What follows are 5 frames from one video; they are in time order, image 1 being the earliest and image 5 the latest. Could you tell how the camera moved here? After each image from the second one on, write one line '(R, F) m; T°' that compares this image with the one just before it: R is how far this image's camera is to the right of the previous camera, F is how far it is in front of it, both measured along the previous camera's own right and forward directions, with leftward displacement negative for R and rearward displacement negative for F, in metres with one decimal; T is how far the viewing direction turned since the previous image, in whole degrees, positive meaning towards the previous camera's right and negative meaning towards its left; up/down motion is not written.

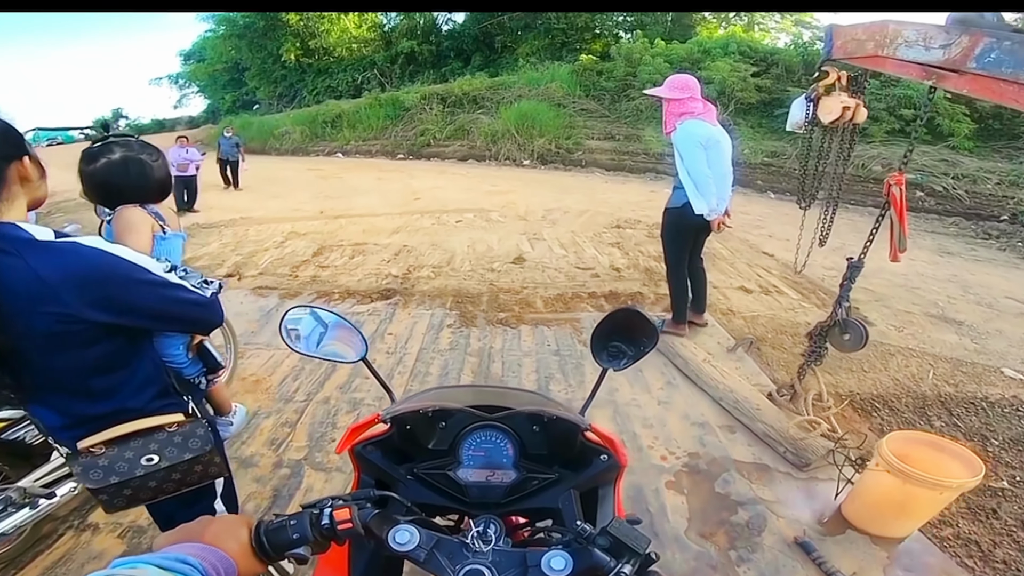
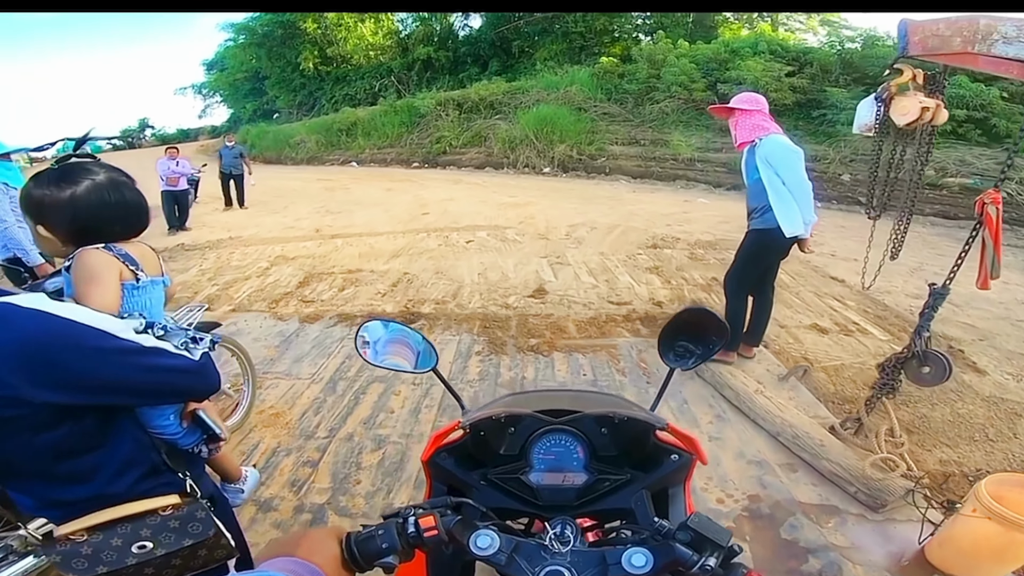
(-0.1, +0.3) m; -2°
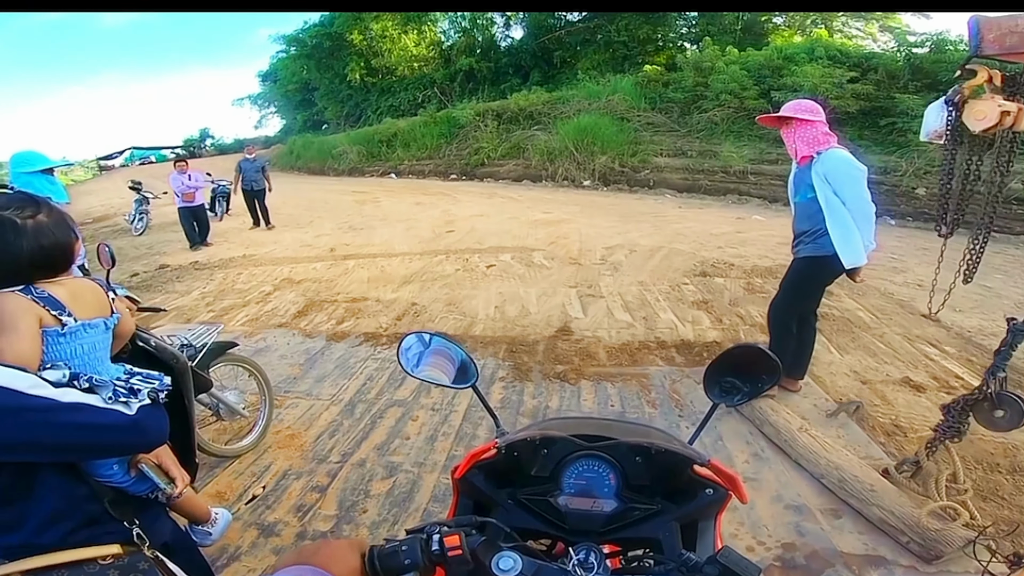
(+0.1, +0.2) m; -3°
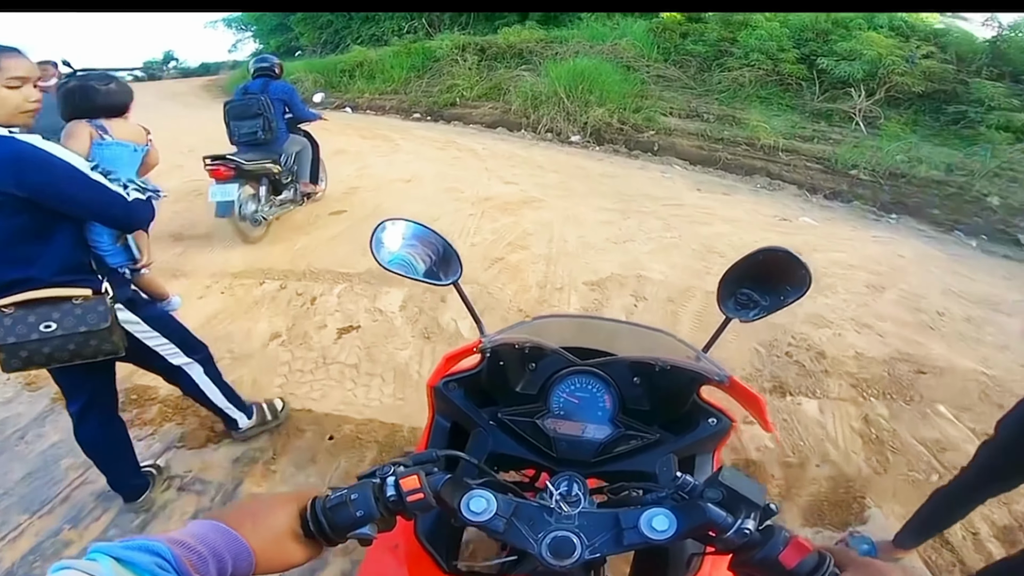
(+0.3, +2.1) m; +2°
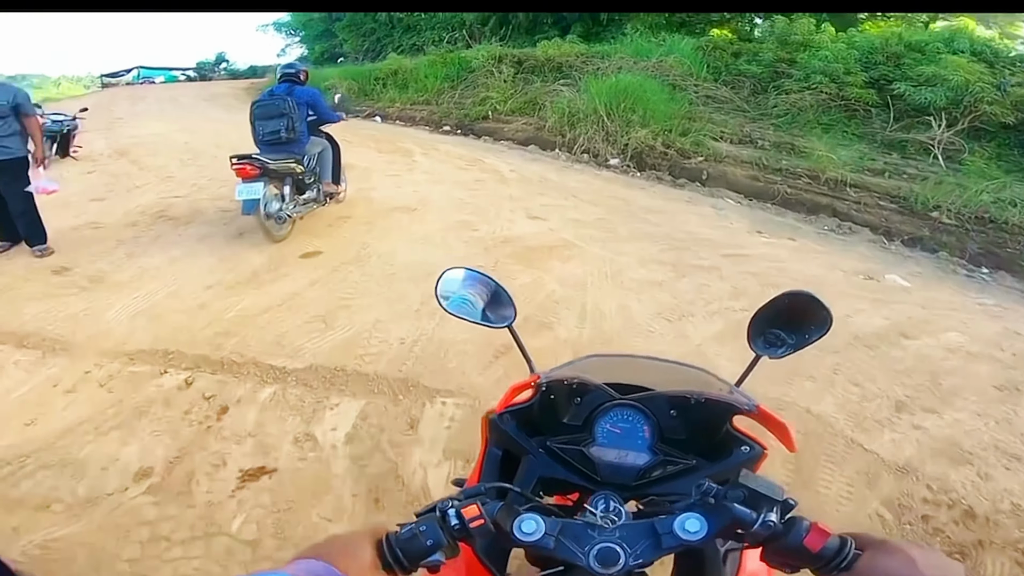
(+0.1, +1.3) m; -2°
